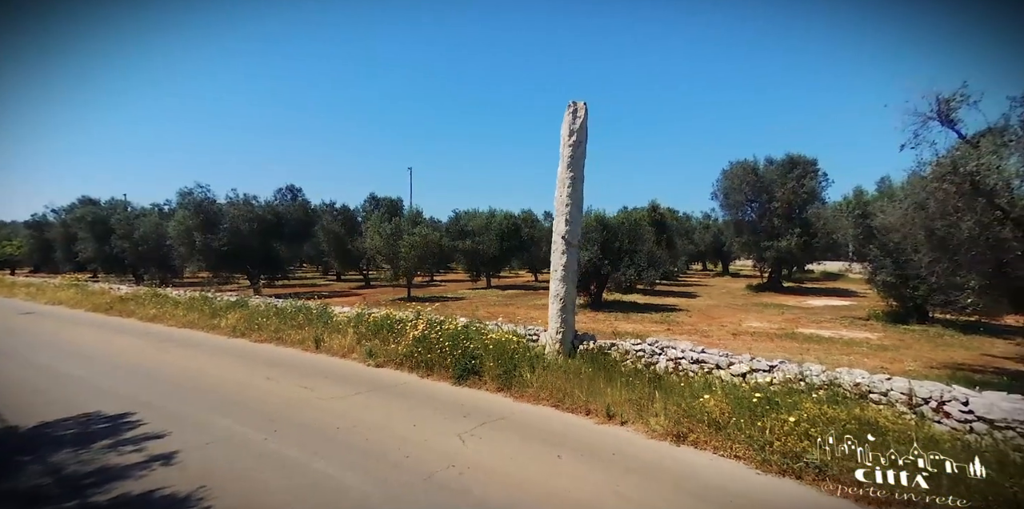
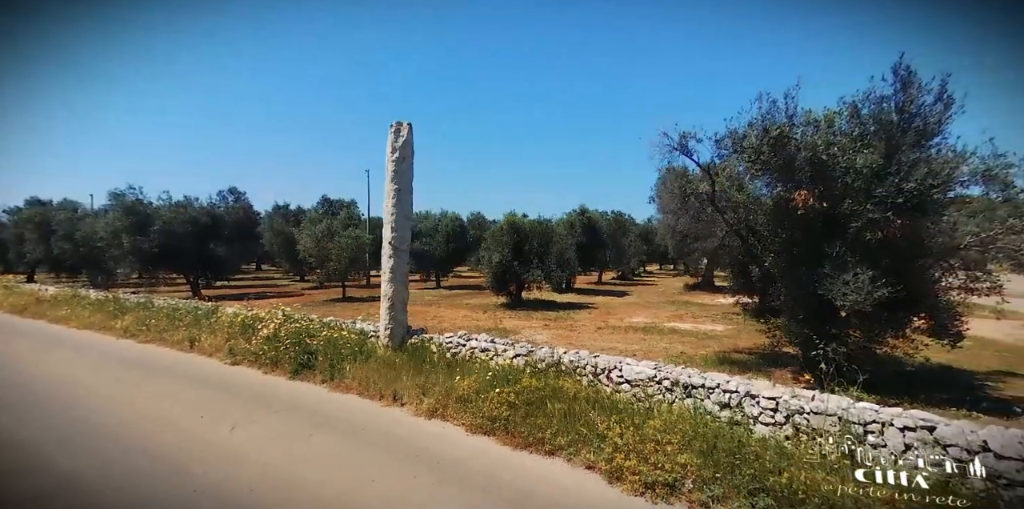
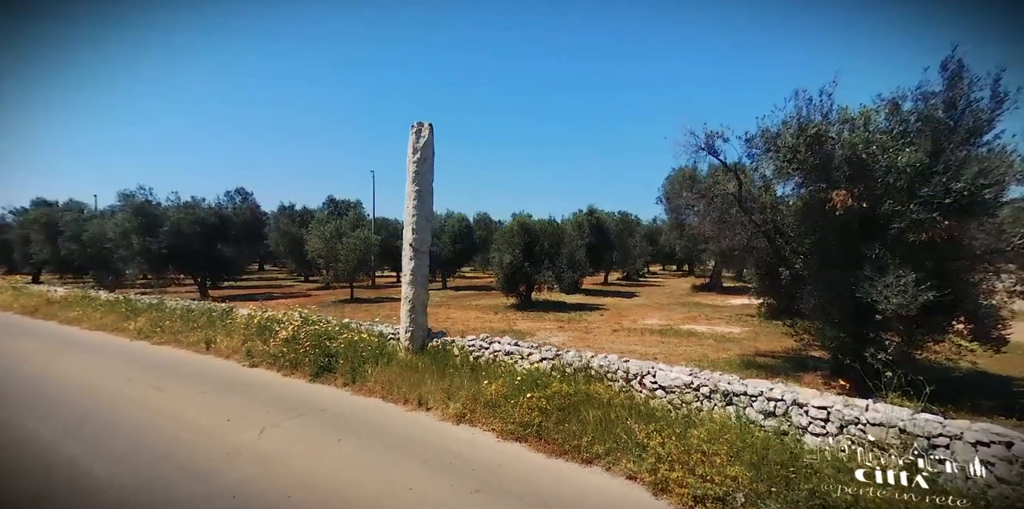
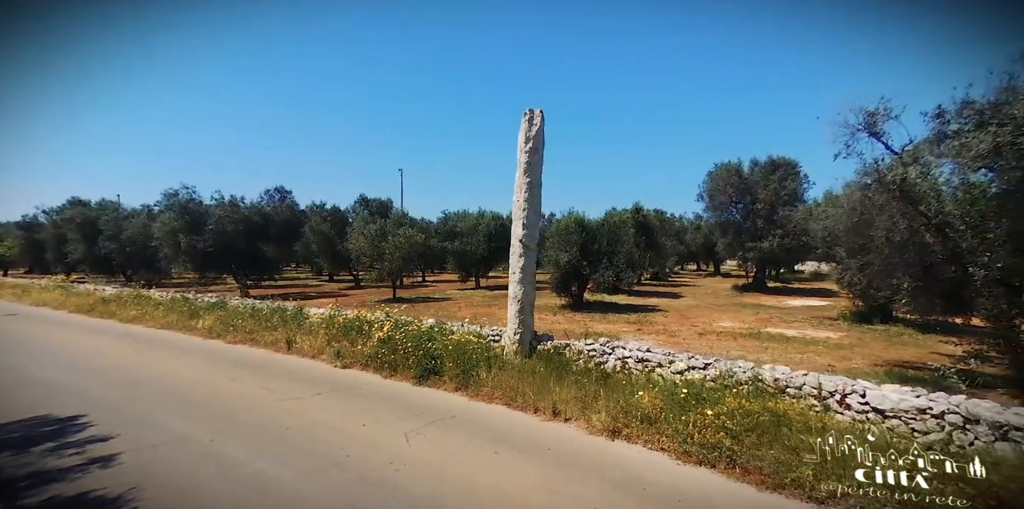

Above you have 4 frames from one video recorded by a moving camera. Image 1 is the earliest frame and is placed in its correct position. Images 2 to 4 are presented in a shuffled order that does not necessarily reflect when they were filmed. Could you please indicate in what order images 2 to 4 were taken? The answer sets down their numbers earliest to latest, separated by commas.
4, 3, 2
